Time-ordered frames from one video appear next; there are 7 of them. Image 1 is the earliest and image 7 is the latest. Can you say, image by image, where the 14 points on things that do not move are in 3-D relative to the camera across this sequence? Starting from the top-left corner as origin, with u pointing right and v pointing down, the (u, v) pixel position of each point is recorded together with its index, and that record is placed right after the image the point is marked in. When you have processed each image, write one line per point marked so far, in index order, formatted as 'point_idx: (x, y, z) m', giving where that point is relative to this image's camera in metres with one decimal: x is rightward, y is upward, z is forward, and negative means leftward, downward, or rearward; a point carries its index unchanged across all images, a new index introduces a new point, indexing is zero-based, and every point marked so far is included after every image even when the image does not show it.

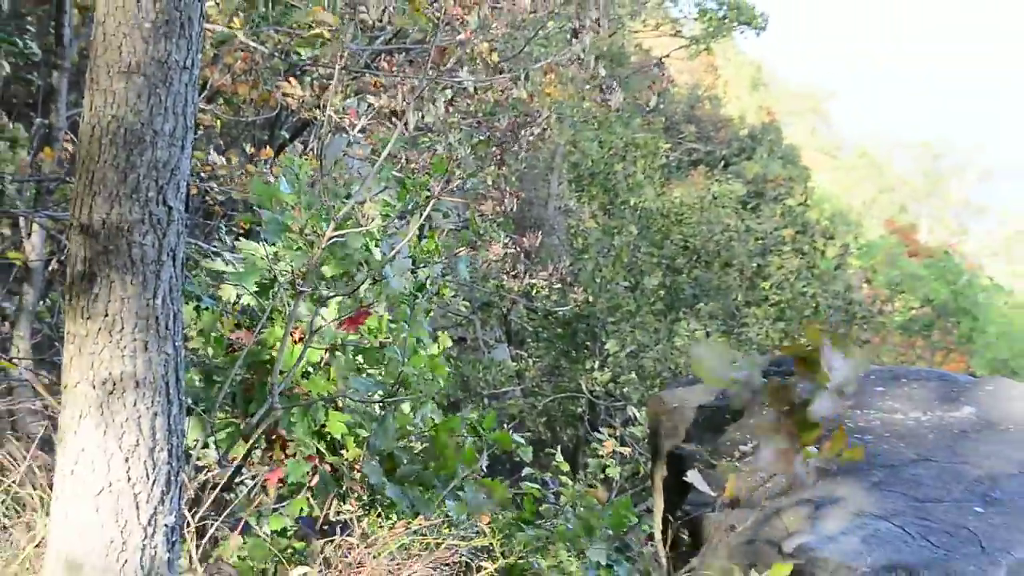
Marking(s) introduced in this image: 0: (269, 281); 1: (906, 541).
0: (-0.6, 0.0, +2.0) m
1: (+0.9, -0.6, +2.0) m
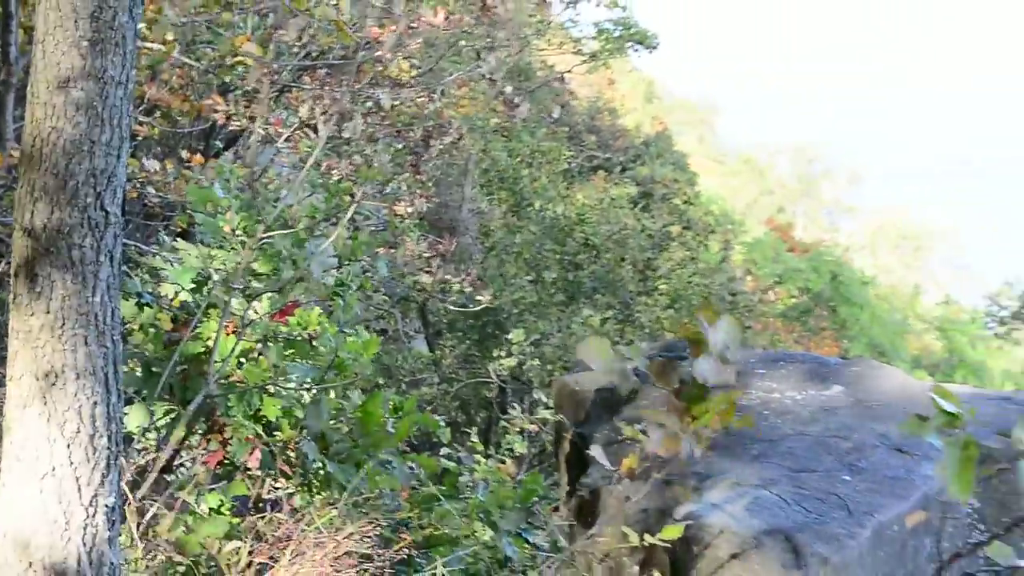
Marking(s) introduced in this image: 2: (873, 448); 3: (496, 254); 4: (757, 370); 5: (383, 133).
0: (-0.8, 0.0, +2.2) m
1: (+0.7, -0.6, +2.2) m
2: (+1.0, -0.5, +2.5) m
3: (-0.3, +0.3, +4.7) m
4: (+0.7, -0.2, +3.0) m
5: (-0.6, +0.7, +3.6) m
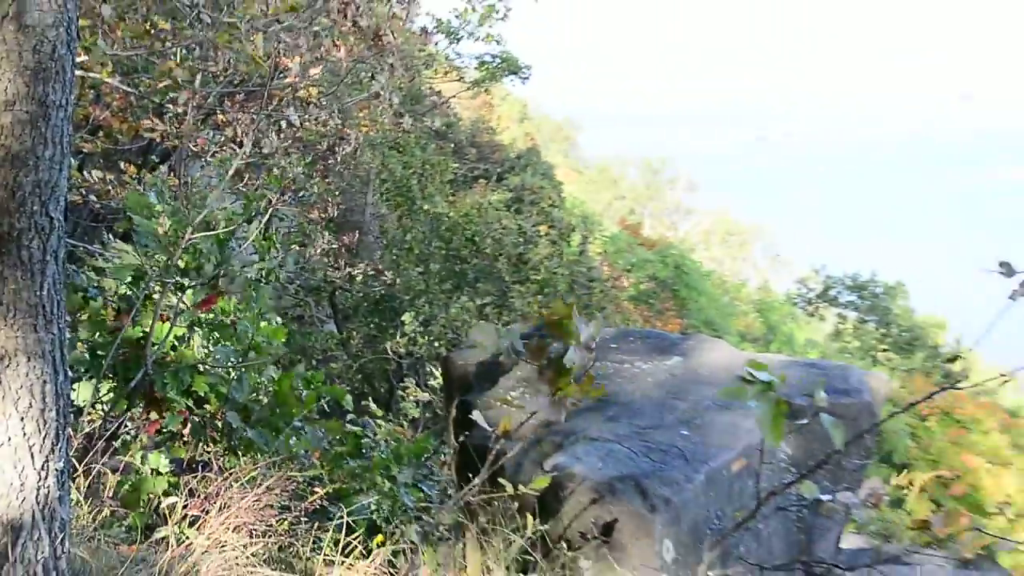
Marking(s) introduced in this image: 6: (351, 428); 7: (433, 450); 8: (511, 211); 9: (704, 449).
0: (-1.1, 0.0, +2.6) m
1: (+0.4, -0.5, +2.7) m
2: (+0.6, -0.4, +2.9) m
3: (-0.7, +0.3, +5.1) m
4: (+0.3, -0.2, +3.5) m
5: (-1.0, +0.7, +3.9) m
6: (-0.6, -0.5, +3.1) m
7: (-0.3, -0.6, +2.9) m
8: (-0.3, +0.7, +6.6) m
9: (+0.6, -0.5, +2.7) m
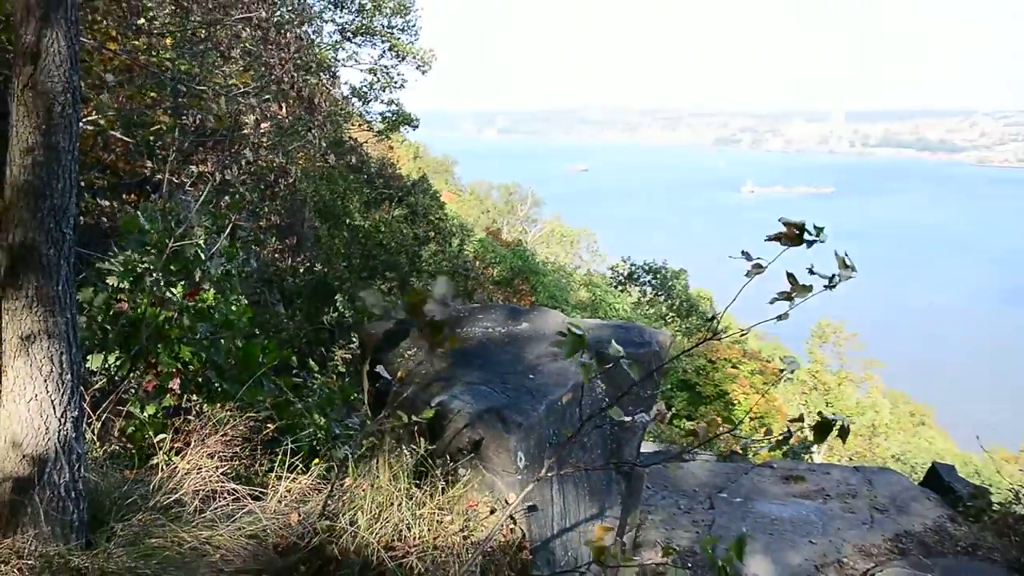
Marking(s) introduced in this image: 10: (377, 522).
0: (-1.6, +0.1, +3.6) m
1: (-0.1, -0.5, +3.7) m
2: (+0.2, -0.4, +4.0) m
3: (-1.4, +0.2, +6.2) m
4: (-0.2, -0.2, +4.5) m
5: (-1.6, +0.7, +5.0) m
6: (-1.1, -0.4, +4.1) m
7: (-0.7, -0.5, +4.0) m
8: (-1.0, +0.6, +7.7) m
9: (+0.1, -0.5, +3.8) m
10: (-0.5, -0.9, +3.2) m
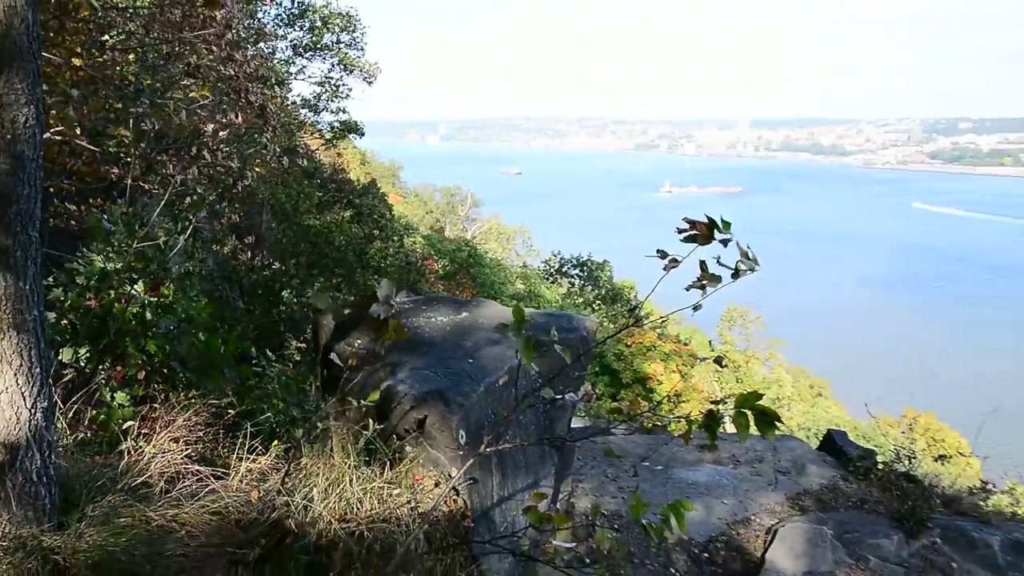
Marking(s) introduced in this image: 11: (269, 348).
0: (-1.9, +0.1, +3.9) m
1: (-0.4, -0.4, +4.1) m
2: (-0.1, -0.3, +4.4) m
3: (-1.8, +0.2, +6.4) m
4: (-0.5, -0.2, +4.9) m
5: (-1.9, +0.7, +5.2) m
6: (-1.4, -0.4, +4.4) m
7: (-1.0, -0.5, +4.3) m
8: (-1.5, +0.6, +8.0) m
9: (-0.1, -0.4, +4.2) m
10: (-0.8, -0.9, +3.5) m
11: (-1.4, -0.3, +4.9) m
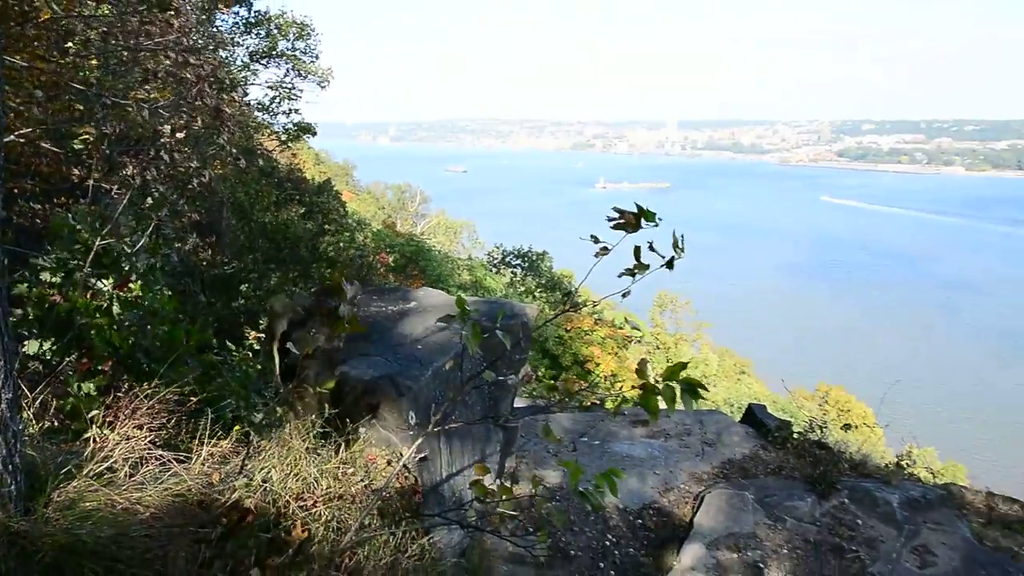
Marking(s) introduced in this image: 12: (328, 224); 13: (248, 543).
0: (-2.1, +0.1, +4.0) m
1: (-0.6, -0.4, +4.3) m
2: (-0.4, -0.3, +4.7) m
3: (-2.2, +0.3, +6.6) m
4: (-0.8, -0.1, +5.1) m
5: (-2.3, +0.7, +5.4) m
6: (-1.6, -0.4, +4.6) m
7: (-1.3, -0.5, +4.5) m
8: (-2.0, +0.6, +8.2) m
9: (-0.4, -0.4, +4.4) m
10: (-1.0, -0.8, +3.7) m
11: (-1.7, -0.3, +5.1) m
12: (-2.0, +0.7, +9.0) m
13: (-1.0, -1.0, +3.3) m
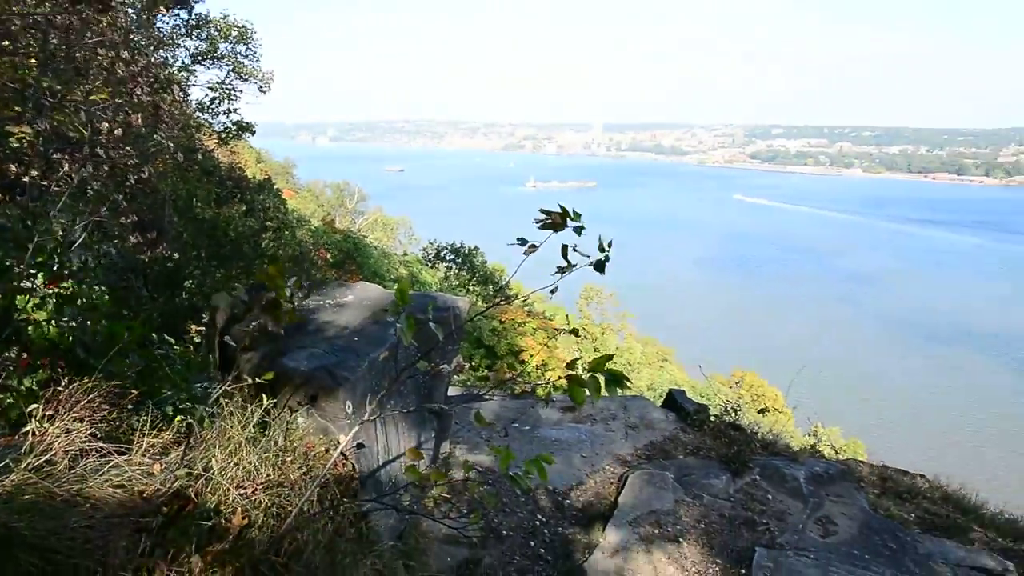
0: (-2.5, +0.1, +4.1) m
1: (-1.0, -0.4, +4.5) m
2: (-0.8, -0.3, +4.8) m
3: (-2.7, +0.3, +6.7) m
4: (-1.2, -0.1, +5.3) m
5: (-2.7, +0.7, +5.5) m
6: (-2.0, -0.4, +4.7) m
7: (-1.7, -0.4, +4.6) m
8: (-2.6, +0.6, +8.3) m
9: (-0.8, -0.4, +4.6) m
10: (-1.3, -0.8, +3.9) m
11: (-2.1, -0.3, +5.1) m
12: (-2.6, +0.7, +9.0) m
13: (-1.3, -1.0, +3.4) m
